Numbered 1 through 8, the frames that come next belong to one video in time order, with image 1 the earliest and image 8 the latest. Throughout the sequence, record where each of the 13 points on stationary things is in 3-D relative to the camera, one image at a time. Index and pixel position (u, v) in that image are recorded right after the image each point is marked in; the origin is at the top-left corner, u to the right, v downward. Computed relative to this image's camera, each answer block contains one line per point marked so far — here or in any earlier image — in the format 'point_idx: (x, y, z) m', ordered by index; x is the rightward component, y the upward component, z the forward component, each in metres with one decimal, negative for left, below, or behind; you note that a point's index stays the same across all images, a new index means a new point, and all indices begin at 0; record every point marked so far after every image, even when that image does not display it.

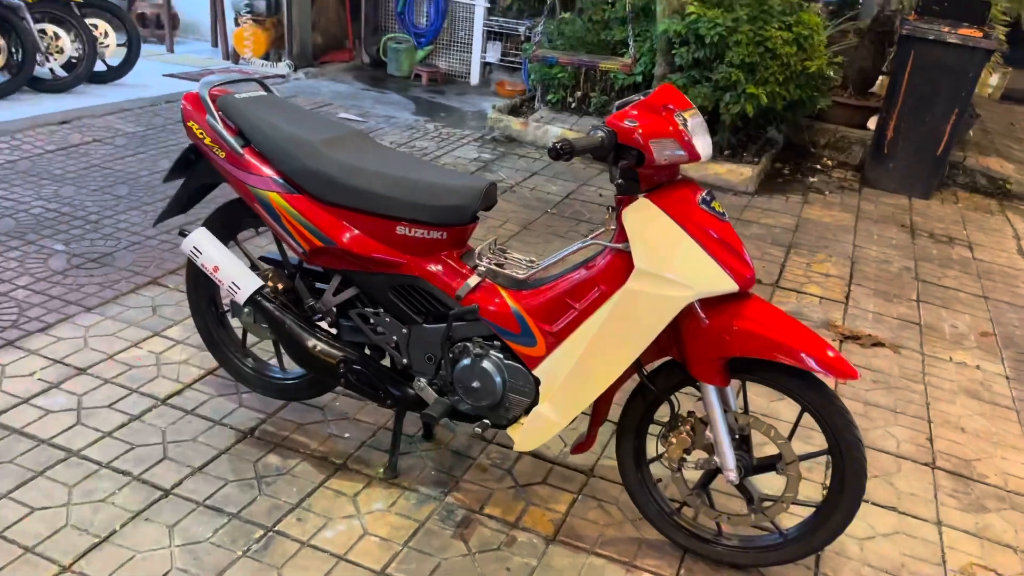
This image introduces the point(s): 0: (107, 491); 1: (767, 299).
0: (-1.2, -0.6, +2.5) m
1: (+1.4, -0.1, +4.5) m
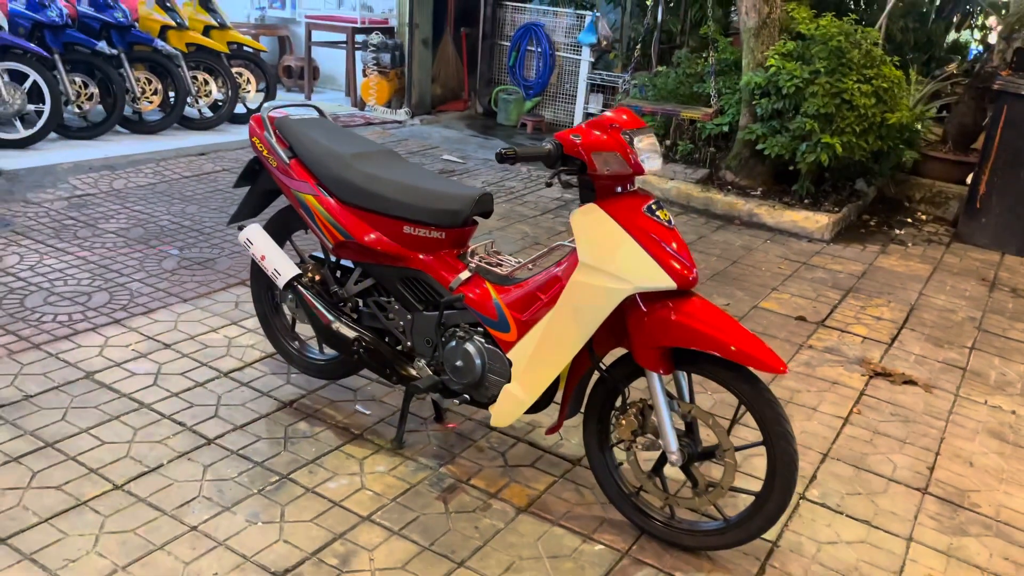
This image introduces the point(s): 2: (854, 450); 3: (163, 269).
0: (-1.3, -0.5, +3.1) m
1: (+1.6, -0.3, +4.7) m
2: (+1.4, -0.7, +3.5) m
3: (-1.9, +0.1, +4.6) m
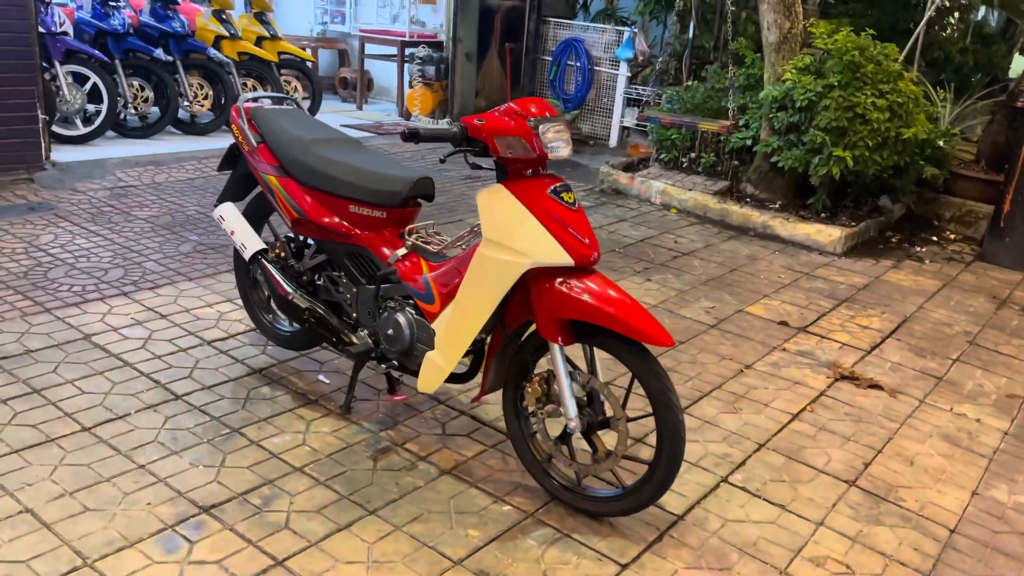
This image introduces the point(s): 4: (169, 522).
0: (-1.5, -0.4, +3.4) m
1: (+1.5, -0.3, +4.7) m
2: (+1.2, -0.7, +3.6) m
3: (-2.0, +0.2, +5.0) m
4: (-1.1, -0.7, +2.6) m
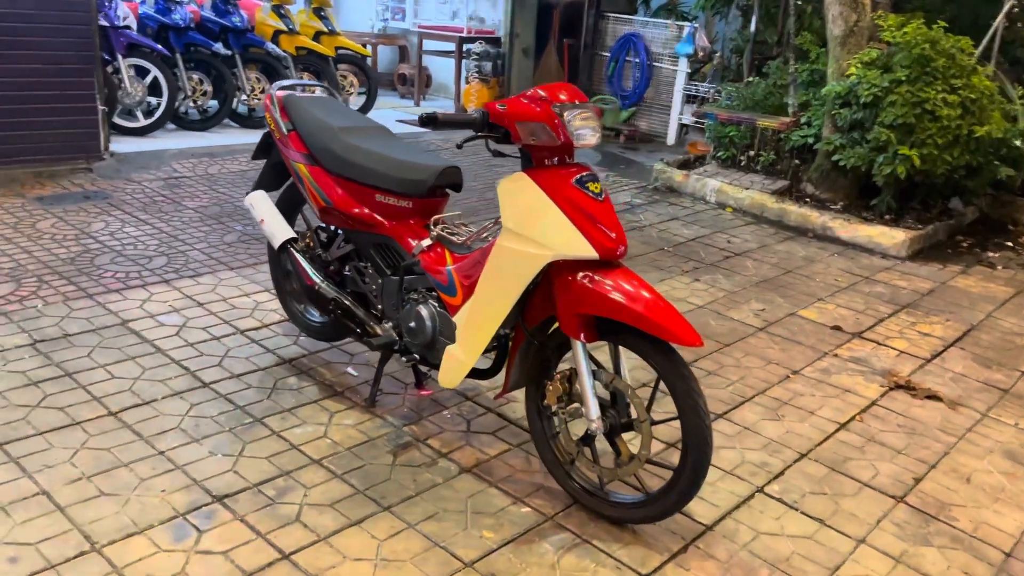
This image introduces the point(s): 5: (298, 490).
0: (-1.4, -0.4, +3.4) m
1: (+1.7, -0.3, +4.5) m
2: (+1.3, -0.7, +3.4) m
3: (-1.7, +0.3, +5.0) m
4: (-1.0, -0.7, +2.6) m
5: (-0.7, -0.7, +2.8) m
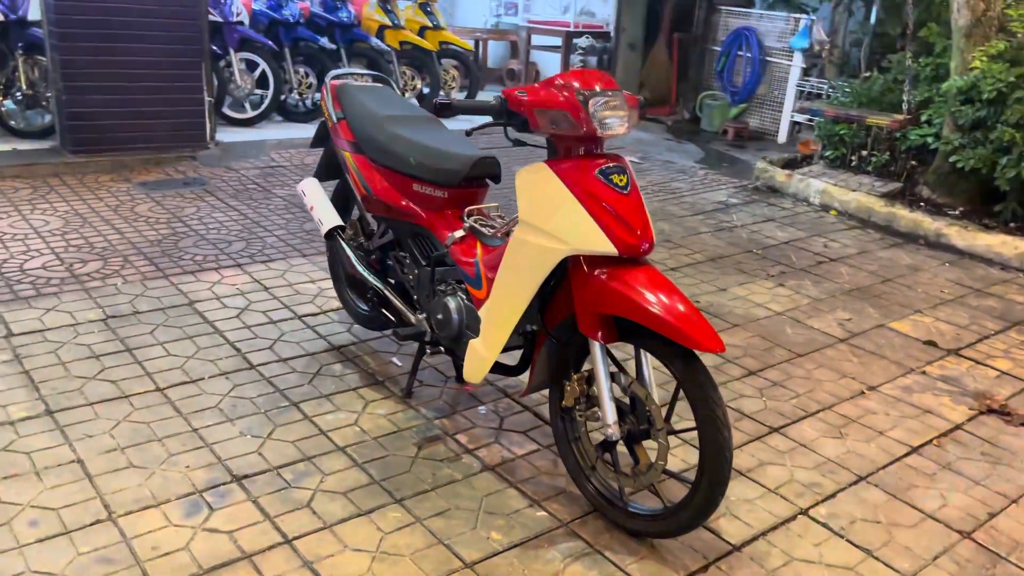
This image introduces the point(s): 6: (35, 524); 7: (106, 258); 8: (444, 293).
0: (-1.2, -0.3, +3.5) m
1: (+2.0, -0.4, +4.1) m
2: (+1.4, -0.7, +3.1) m
3: (-1.3, +0.4, +5.2) m
4: (-1.0, -0.6, +2.7) m
5: (-0.6, -0.6, +2.8) m
6: (-1.4, -0.7, +2.4) m
7: (-2.1, +0.2, +4.4) m
8: (-0.2, 0.0, +2.9) m
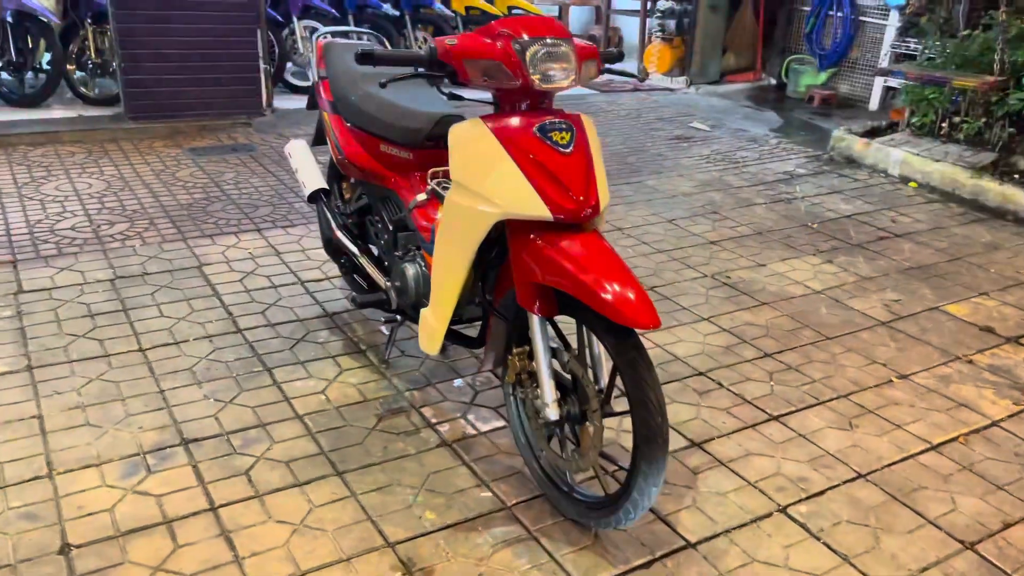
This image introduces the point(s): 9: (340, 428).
0: (-1.3, -0.1, +3.5) m
1: (+2.0, -0.3, +3.7) m
2: (+1.3, -0.6, +2.7) m
3: (-1.1, +0.6, +5.1) m
4: (-1.1, -0.5, +2.6) m
5: (-0.8, -0.5, +2.7) m
6: (-1.6, -0.6, +2.5) m
7: (-2.0, +0.4, +4.5) m
8: (-0.4, +0.1, +2.8) m
9: (-0.6, -0.5, +2.8) m
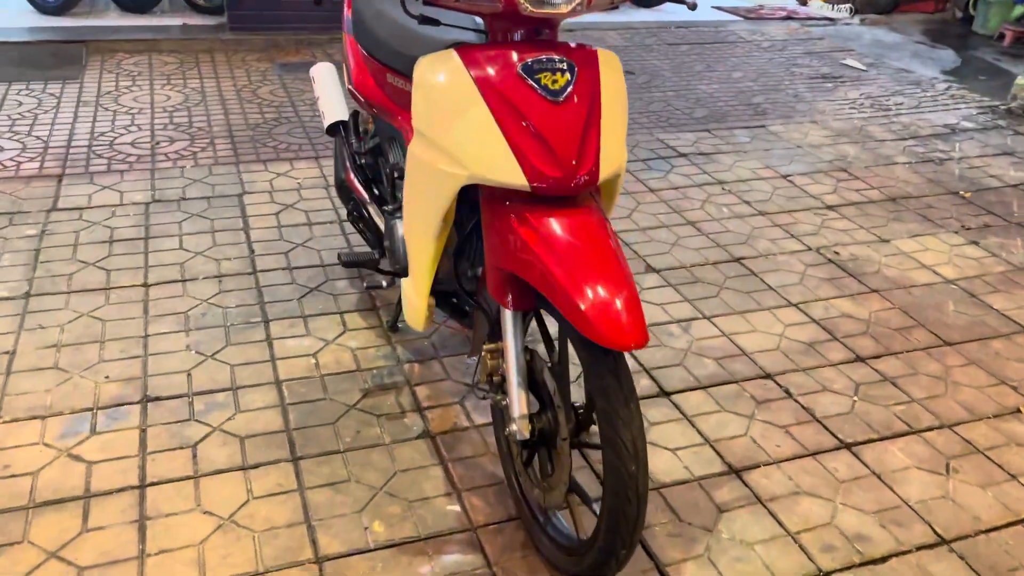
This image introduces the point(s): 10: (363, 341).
0: (-1.1, +0.1, +3.2) m
1: (+2.2, -0.3, +2.8) m
2: (+1.2, -0.7, +2.1) m
3: (-0.6, +0.9, +4.7) m
4: (-1.2, -0.3, +2.4) m
5: (-0.8, -0.3, +2.4) m
6: (-1.6, -0.4, +2.3) m
7: (-1.6, +0.8, +4.3) m
8: (-0.3, +0.2, +2.4) m
9: (-0.6, -0.3, +2.5) m
10: (-0.5, -0.2, +2.8) m
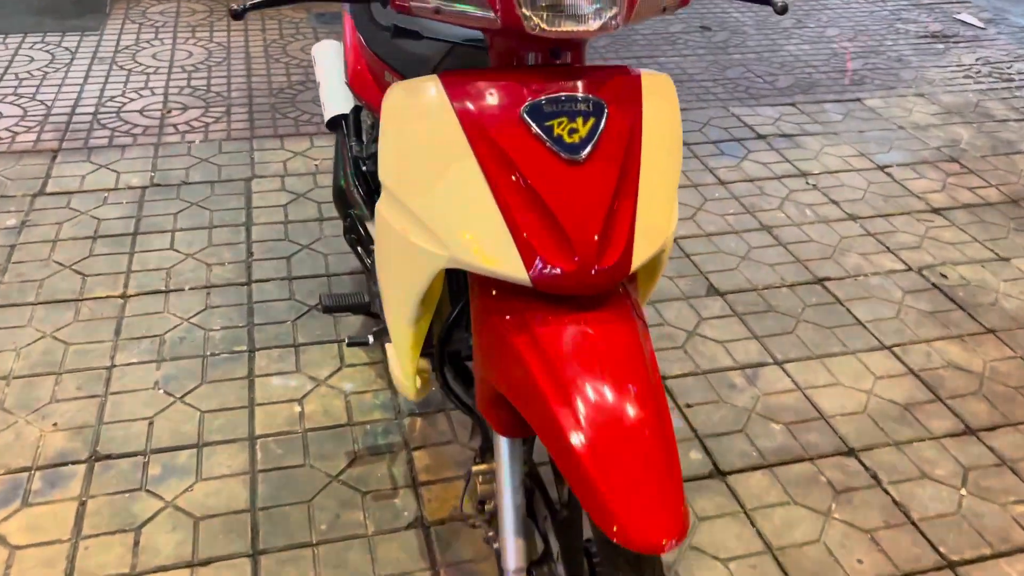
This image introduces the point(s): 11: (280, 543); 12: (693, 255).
0: (-1.0, +0.1, +2.8) m
1: (+2.2, -0.5, +2.2) m
2: (+1.2, -0.9, +1.6) m
3: (-0.3, +1.0, +4.2) m
4: (-1.1, -0.4, +2.0) m
5: (-0.8, -0.5, +2.0) m
6: (-1.6, -0.4, +2.0) m
7: (-1.4, +0.8, +3.9) m
8: (-0.3, +0.1, +1.9) m
9: (-0.5, -0.4, +2.1) m
10: (-0.4, -0.3, +2.3) m
11: (-0.5, -0.6, +1.9) m
12: (+0.6, +0.1, +3.0) m
